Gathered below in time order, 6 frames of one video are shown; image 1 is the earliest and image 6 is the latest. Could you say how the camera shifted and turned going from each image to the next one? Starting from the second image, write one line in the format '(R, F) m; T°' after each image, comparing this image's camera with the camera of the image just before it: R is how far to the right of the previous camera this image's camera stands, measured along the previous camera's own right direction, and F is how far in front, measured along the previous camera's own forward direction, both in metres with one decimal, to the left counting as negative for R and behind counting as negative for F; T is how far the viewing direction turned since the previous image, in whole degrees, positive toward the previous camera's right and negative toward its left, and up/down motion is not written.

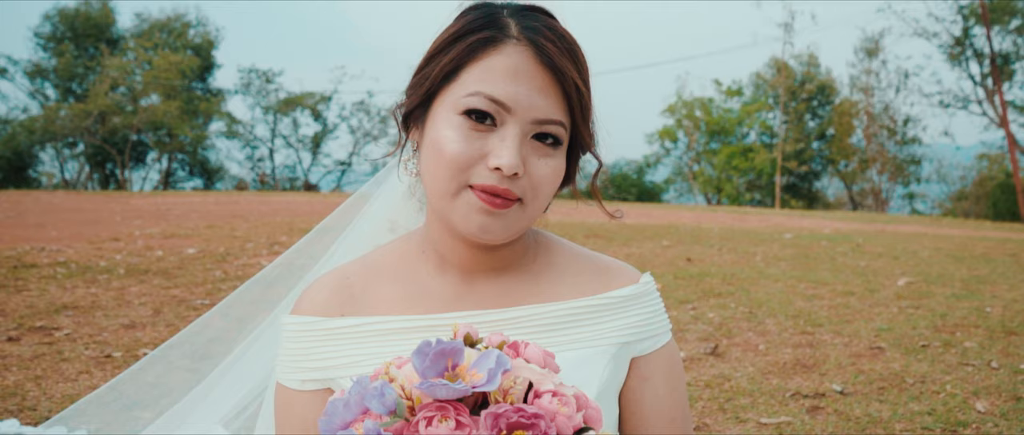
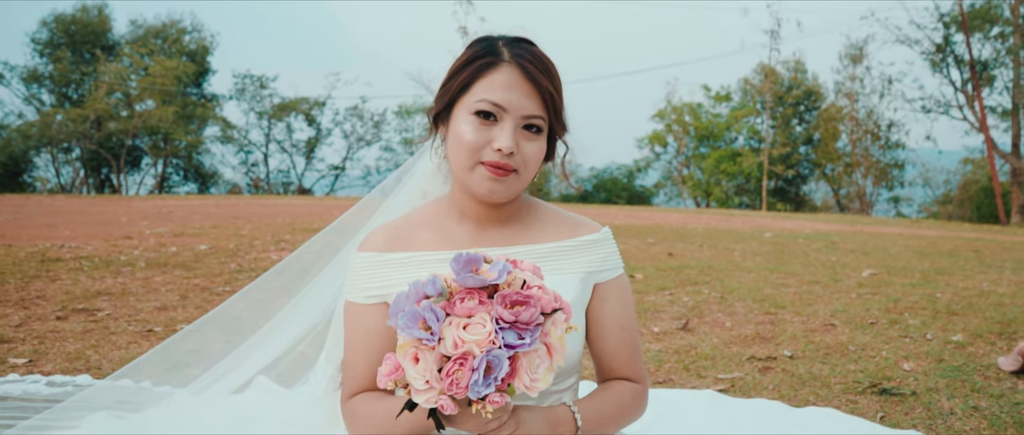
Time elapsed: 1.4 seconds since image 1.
(0.0, -0.6) m; +1°
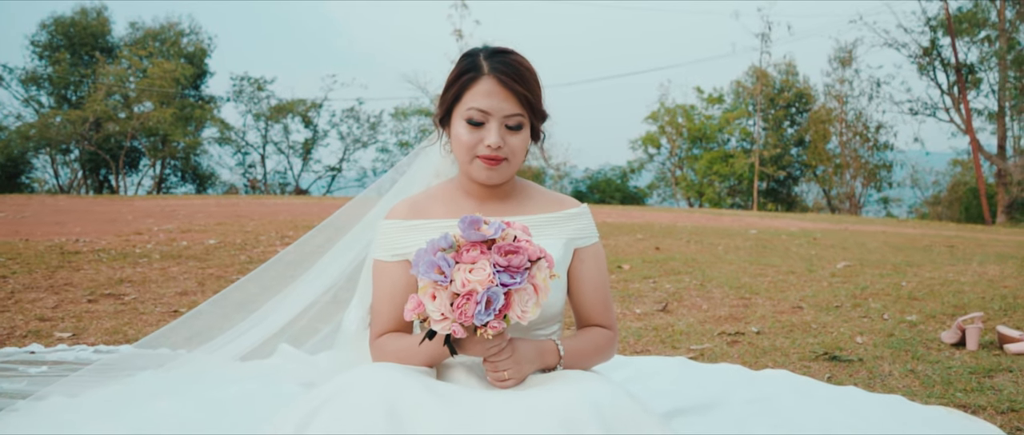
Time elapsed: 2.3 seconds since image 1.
(0.0, -0.5) m; 0°
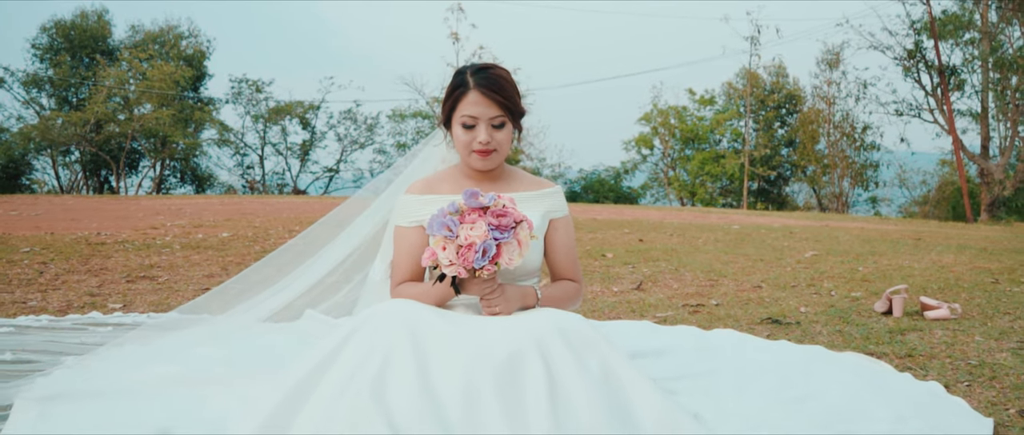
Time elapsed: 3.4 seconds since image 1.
(0.0, -0.7) m; 0°
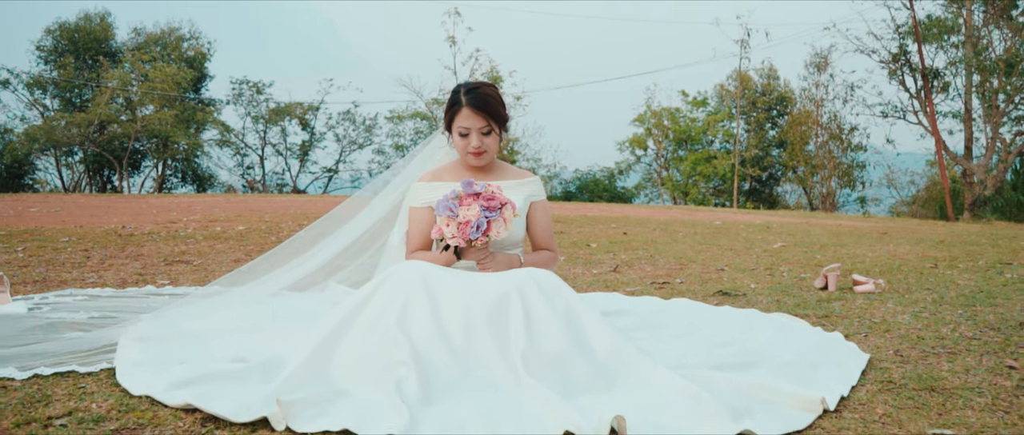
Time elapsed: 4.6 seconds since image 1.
(0.0, -0.9) m; 0°
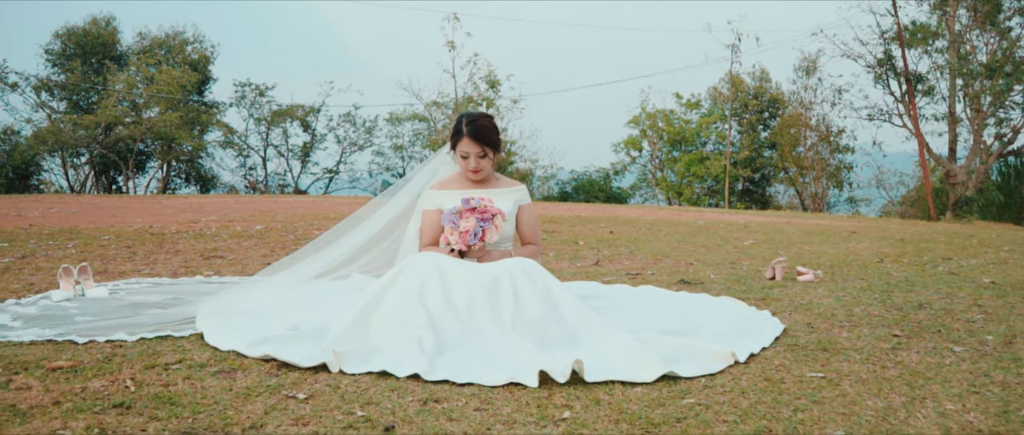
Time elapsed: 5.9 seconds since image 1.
(0.0, -1.1) m; 0°
